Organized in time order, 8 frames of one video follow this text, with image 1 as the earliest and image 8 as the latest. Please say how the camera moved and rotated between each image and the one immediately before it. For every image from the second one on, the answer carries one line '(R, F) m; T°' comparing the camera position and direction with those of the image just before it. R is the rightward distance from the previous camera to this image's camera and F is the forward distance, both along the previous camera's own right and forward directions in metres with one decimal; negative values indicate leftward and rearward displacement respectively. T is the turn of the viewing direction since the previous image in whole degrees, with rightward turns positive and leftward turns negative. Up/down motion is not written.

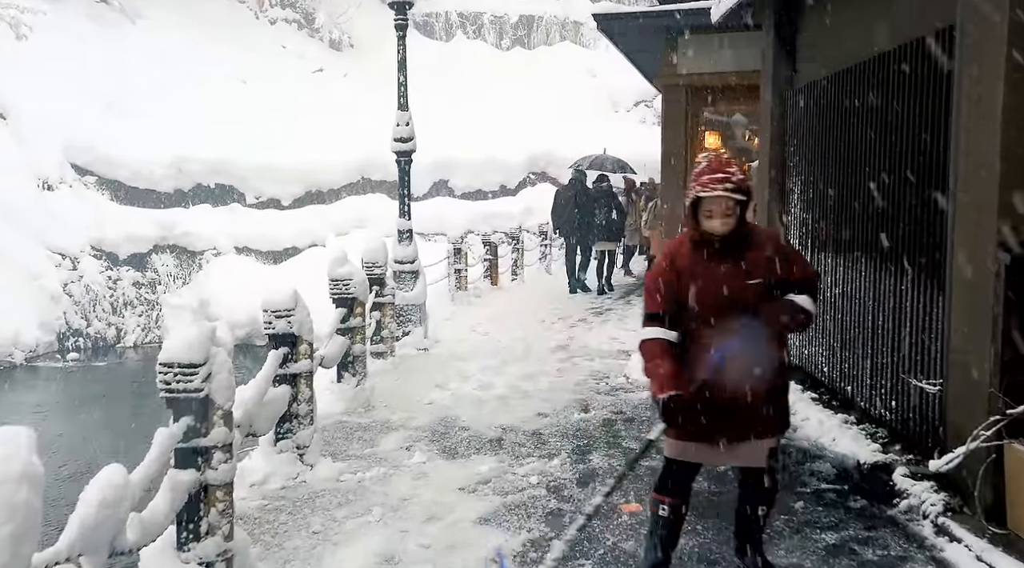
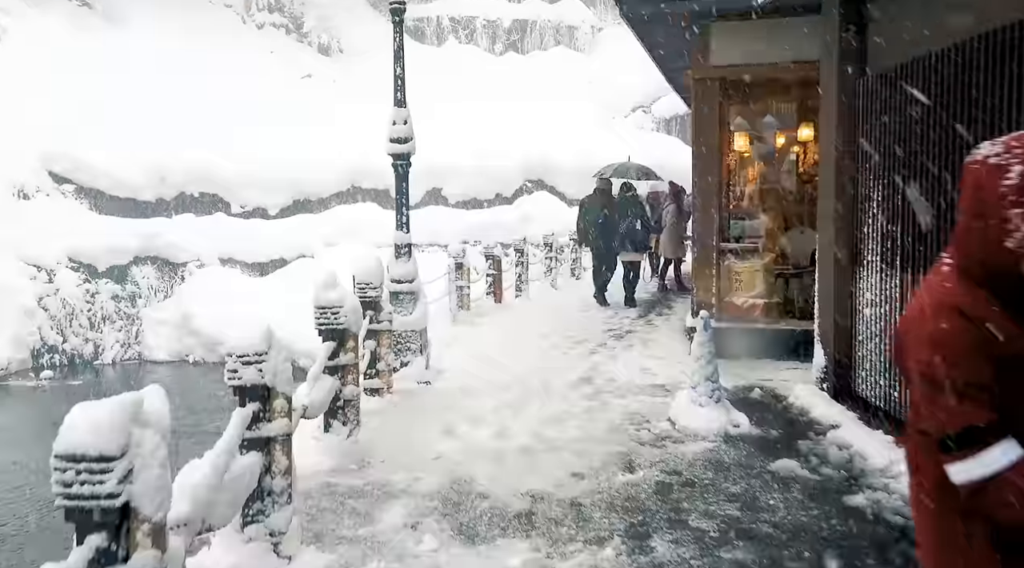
(-0.2, +1.2) m; +1°
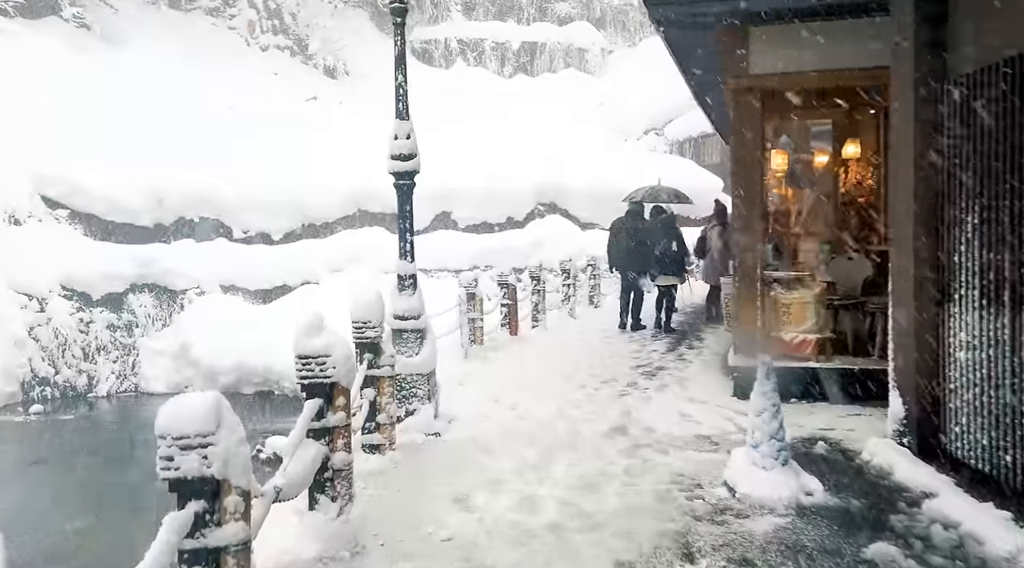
(-0.1, +1.0) m; -1°
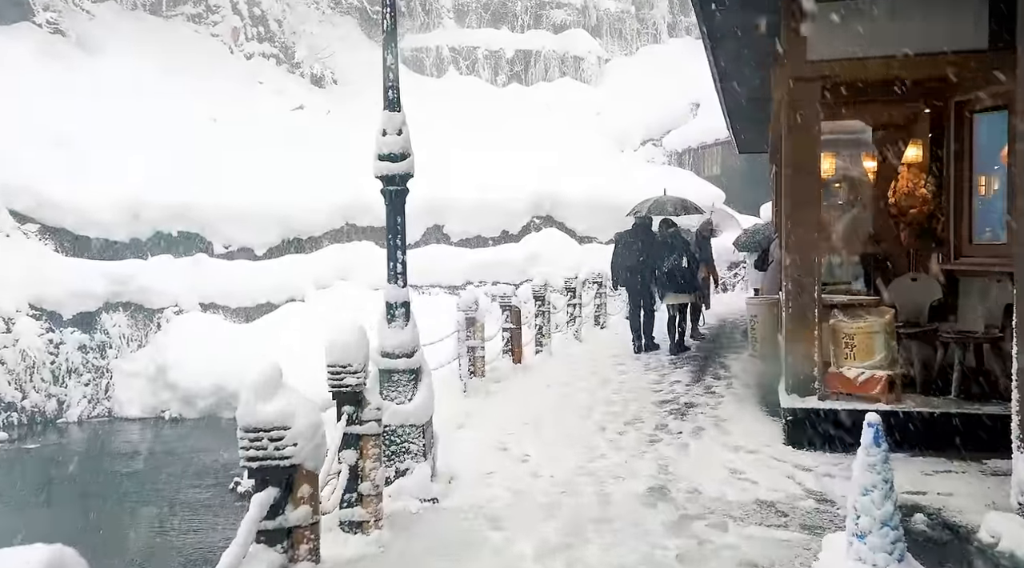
(-0.2, +1.3) m; +1°
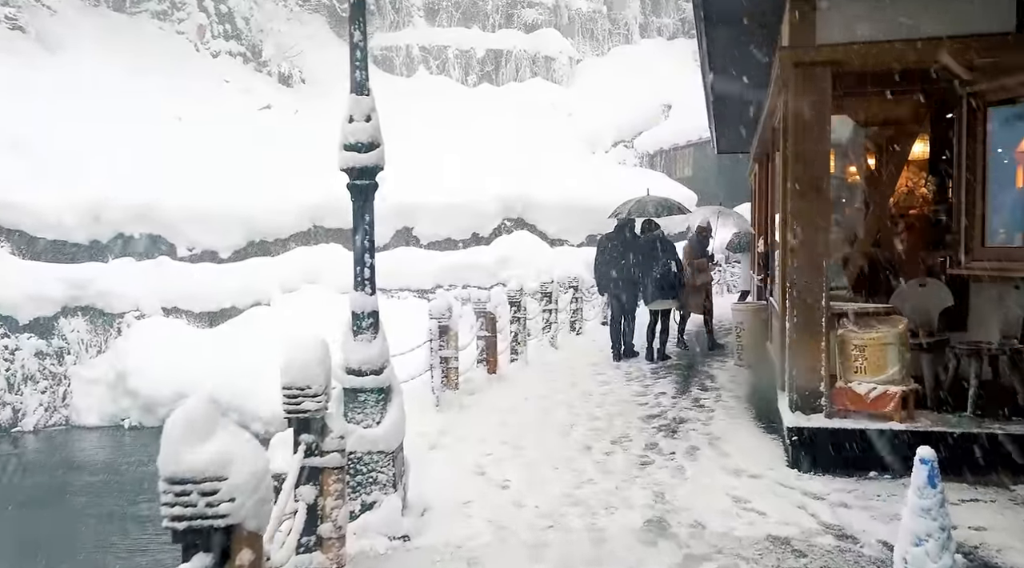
(-0.1, +0.6) m; +2°
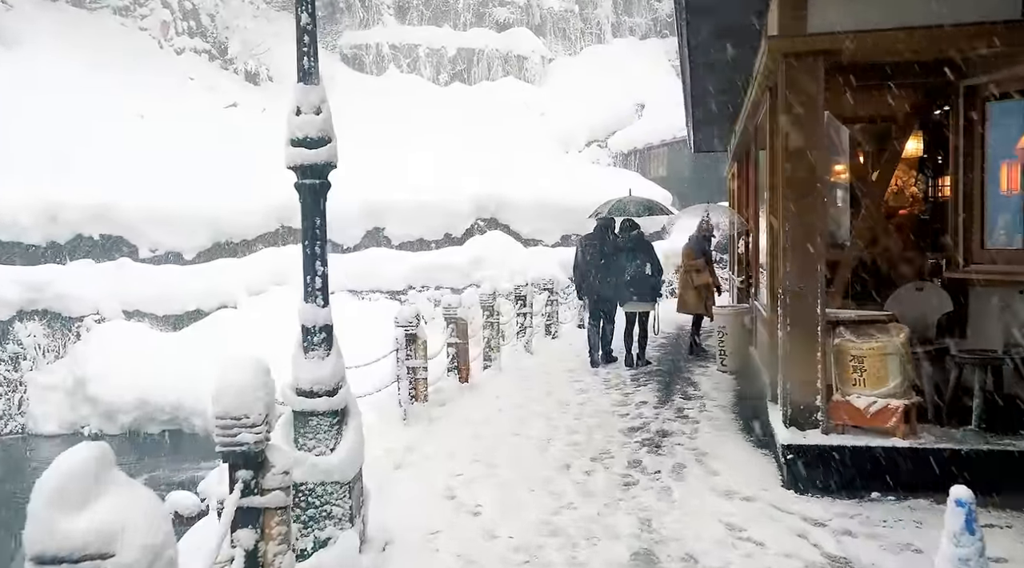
(0.0, +0.5) m; +2°
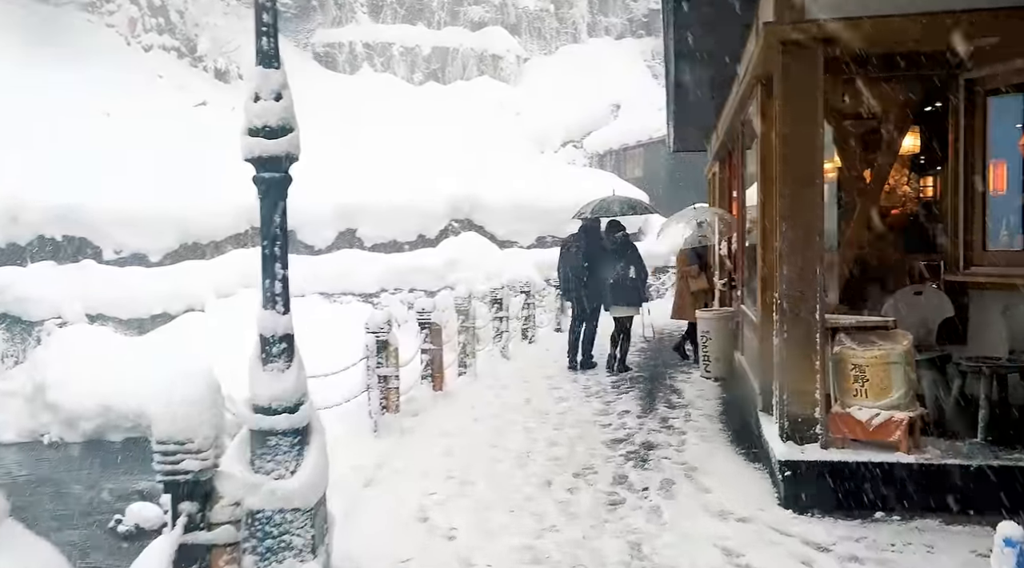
(0.0, +0.4) m; +2°
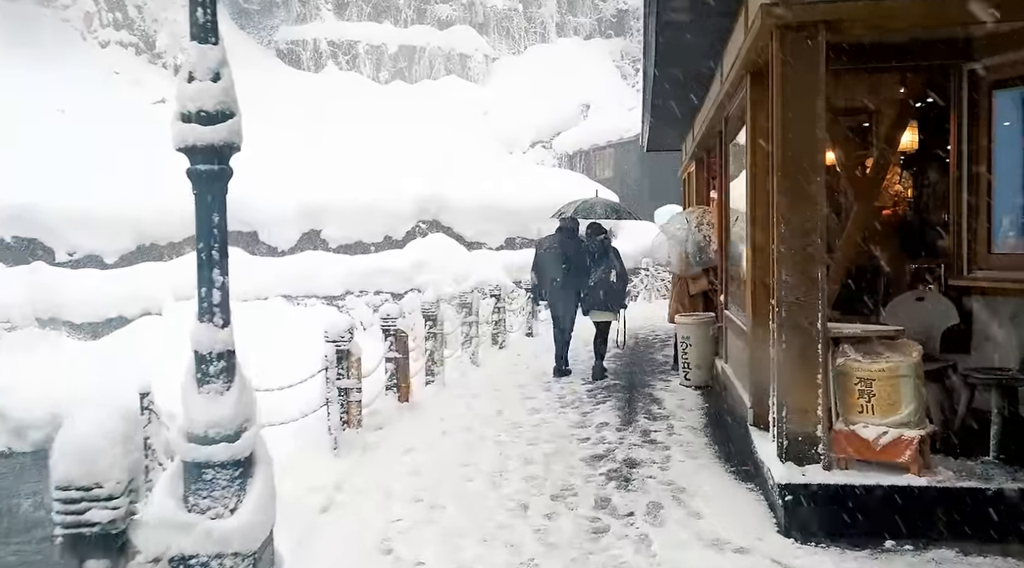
(0.0, +0.5) m; +2°
